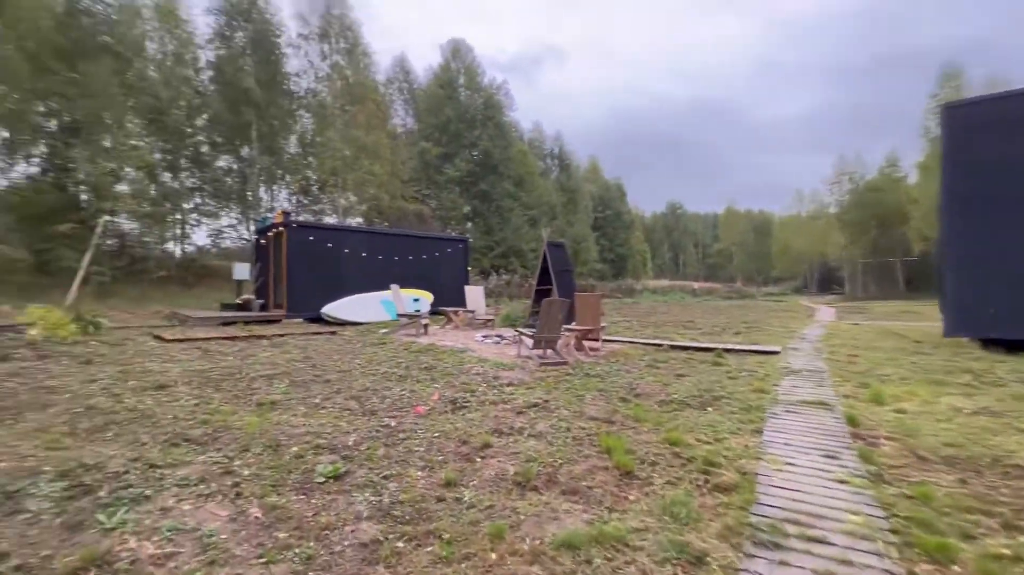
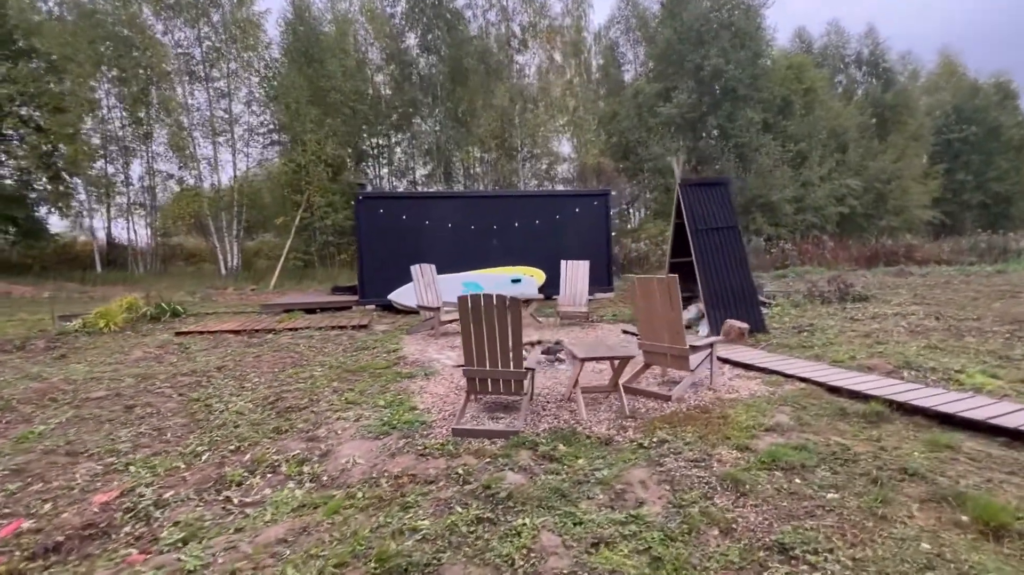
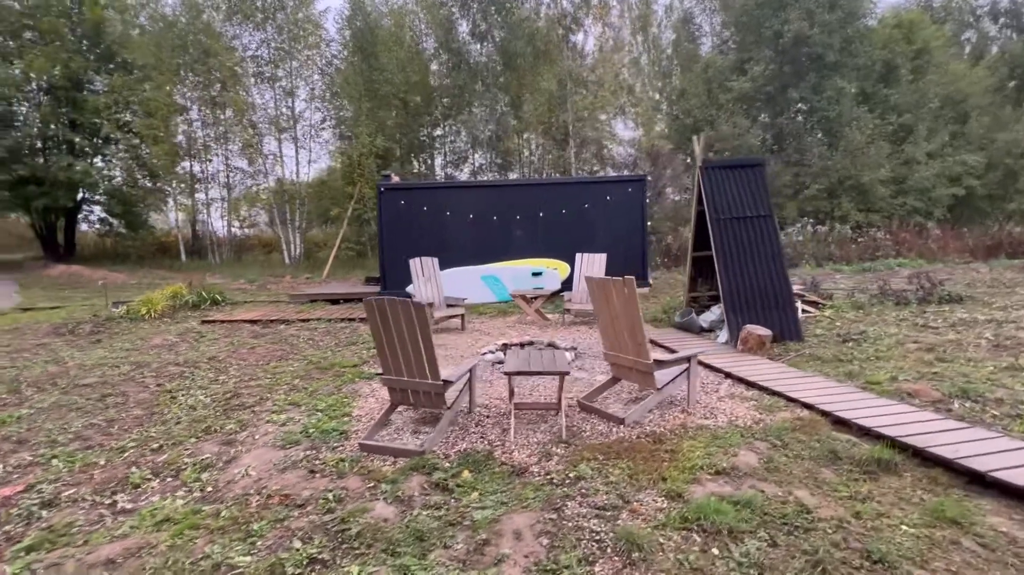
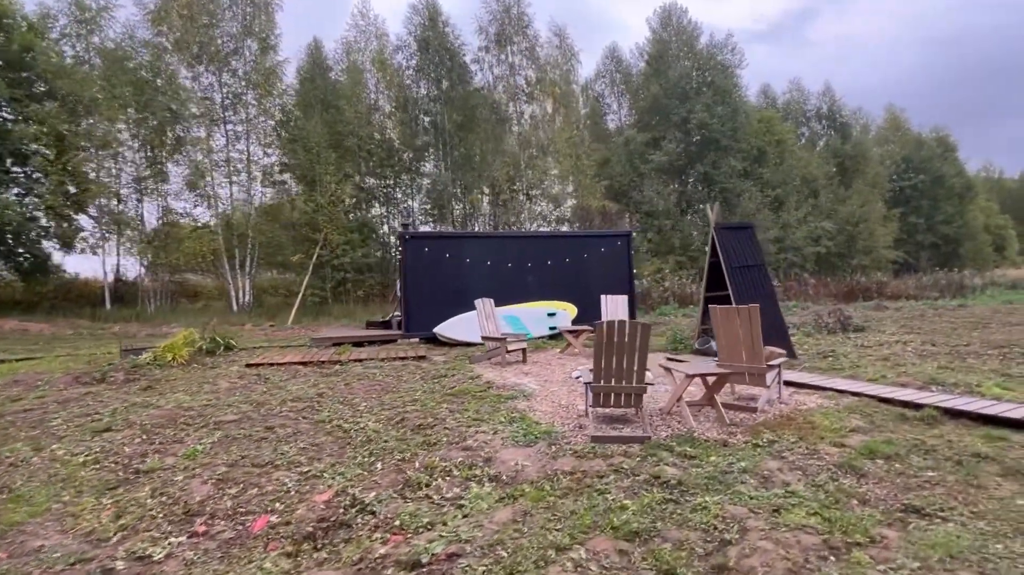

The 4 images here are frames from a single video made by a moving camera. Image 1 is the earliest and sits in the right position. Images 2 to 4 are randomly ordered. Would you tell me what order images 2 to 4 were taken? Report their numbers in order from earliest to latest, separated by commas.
4, 2, 3
